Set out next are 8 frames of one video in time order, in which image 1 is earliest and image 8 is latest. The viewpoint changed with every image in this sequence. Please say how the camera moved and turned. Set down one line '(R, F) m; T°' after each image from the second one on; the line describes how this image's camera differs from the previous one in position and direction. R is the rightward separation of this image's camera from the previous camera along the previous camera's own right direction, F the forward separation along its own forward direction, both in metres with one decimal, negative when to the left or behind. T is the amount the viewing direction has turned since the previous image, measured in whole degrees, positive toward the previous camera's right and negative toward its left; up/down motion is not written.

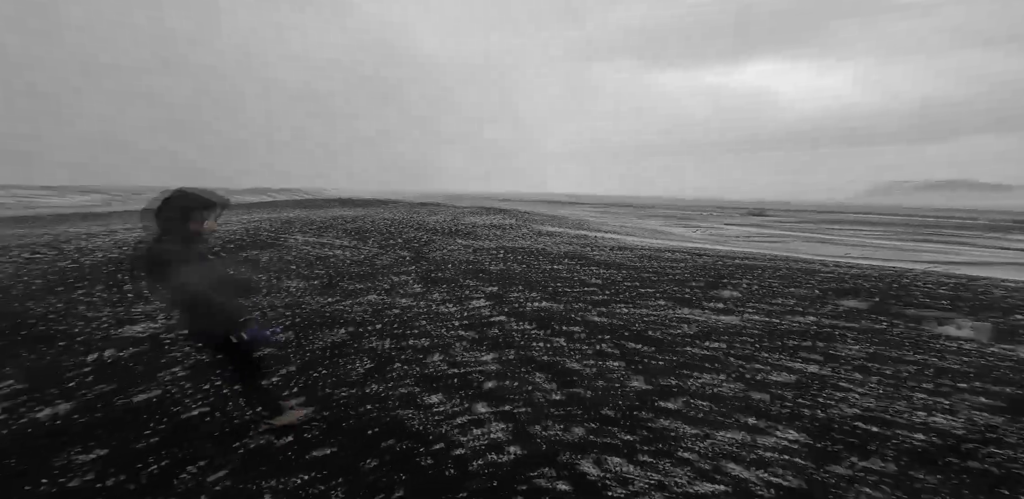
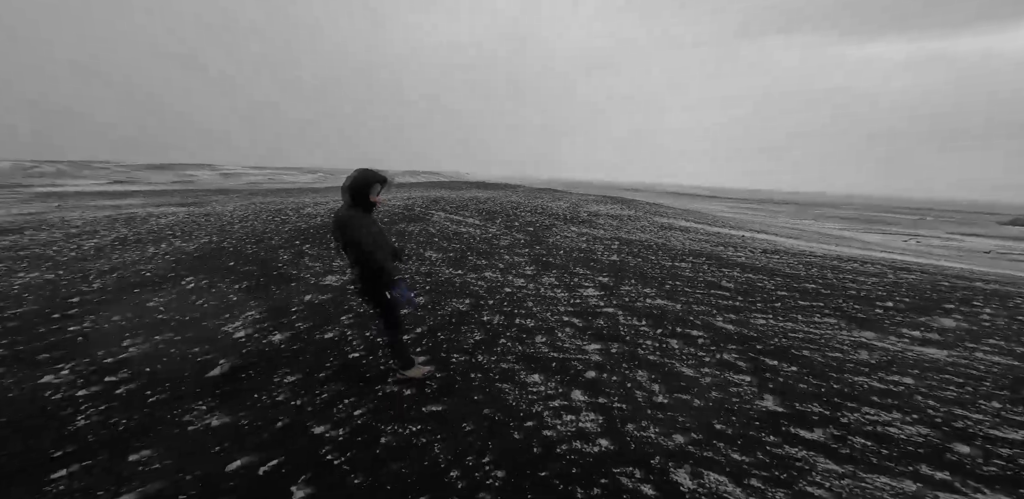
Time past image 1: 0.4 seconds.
(+0.1, +0.1) m; -18°
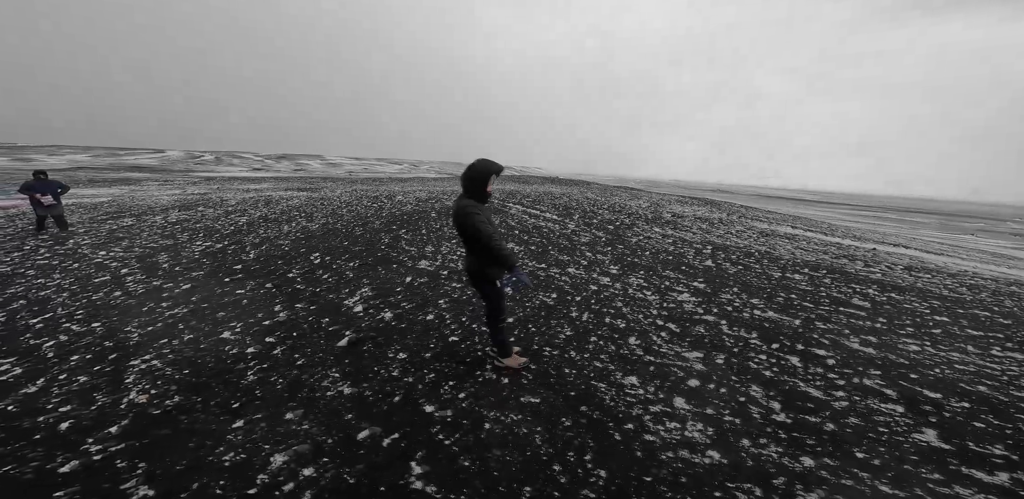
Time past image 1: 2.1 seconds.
(-0.5, 0.0) m; -11°
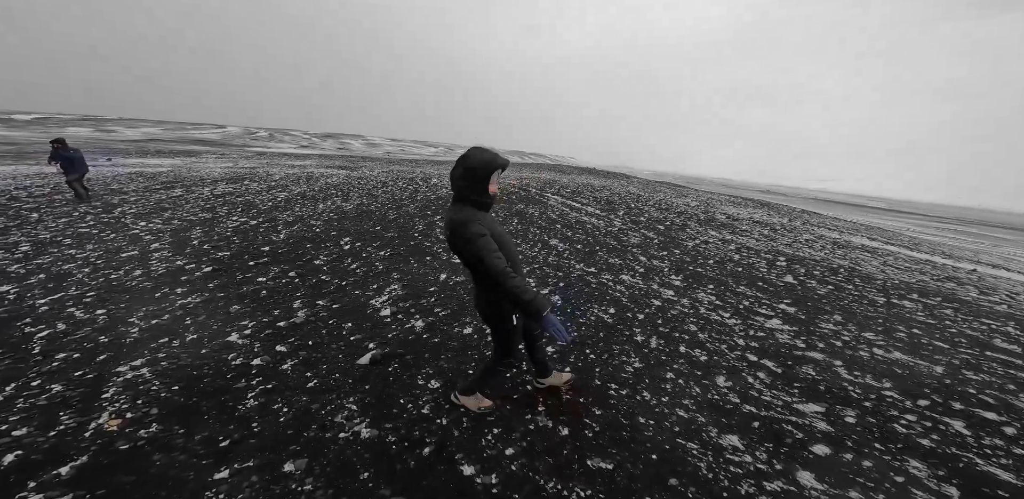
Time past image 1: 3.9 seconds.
(-0.5, +1.3) m; -5°
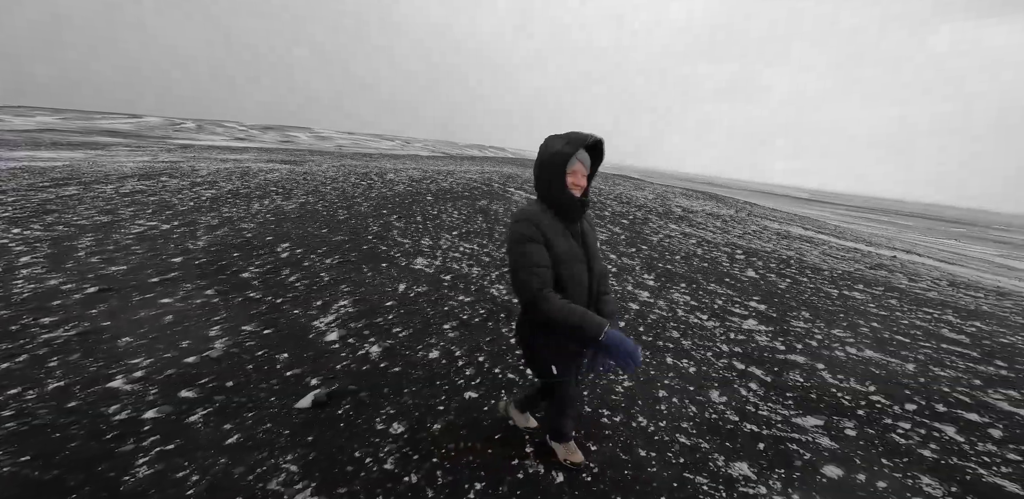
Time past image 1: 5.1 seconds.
(-0.2, +0.8) m; +7°
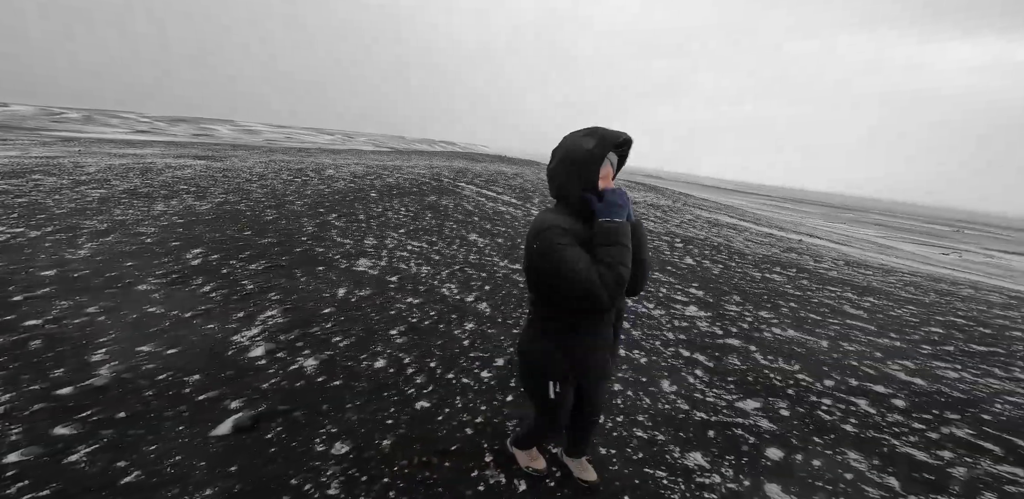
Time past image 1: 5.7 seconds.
(0.0, +0.2) m; +8°
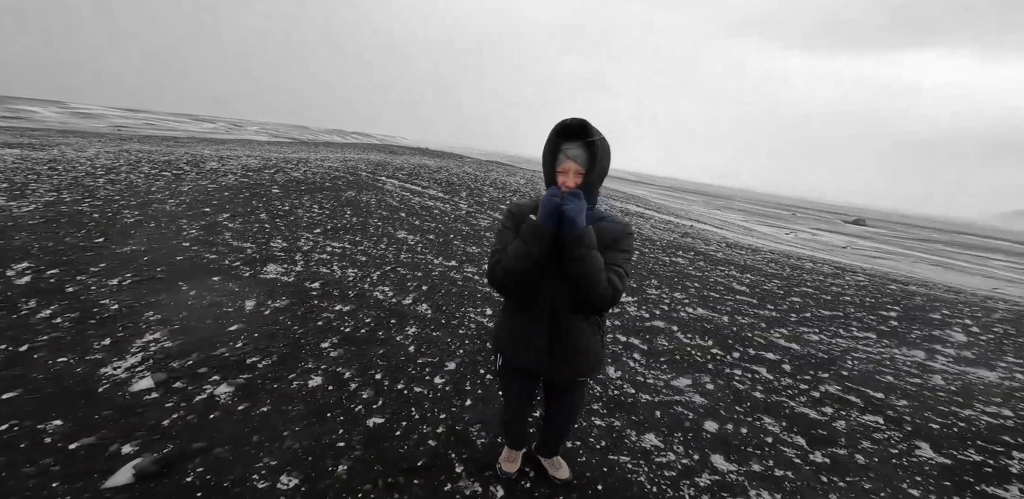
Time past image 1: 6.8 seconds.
(-0.4, +0.1) m; +12°
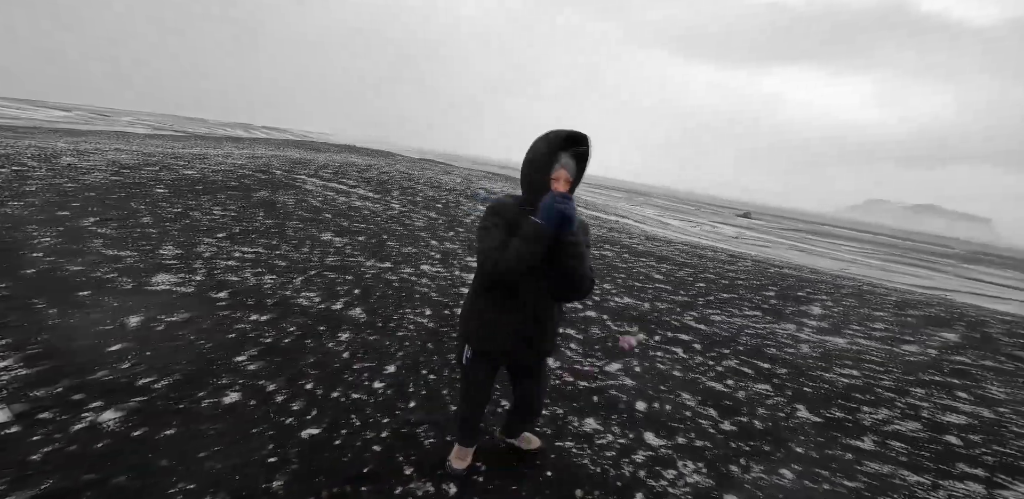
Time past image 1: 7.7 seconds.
(-0.1, -0.1) m; +10°
